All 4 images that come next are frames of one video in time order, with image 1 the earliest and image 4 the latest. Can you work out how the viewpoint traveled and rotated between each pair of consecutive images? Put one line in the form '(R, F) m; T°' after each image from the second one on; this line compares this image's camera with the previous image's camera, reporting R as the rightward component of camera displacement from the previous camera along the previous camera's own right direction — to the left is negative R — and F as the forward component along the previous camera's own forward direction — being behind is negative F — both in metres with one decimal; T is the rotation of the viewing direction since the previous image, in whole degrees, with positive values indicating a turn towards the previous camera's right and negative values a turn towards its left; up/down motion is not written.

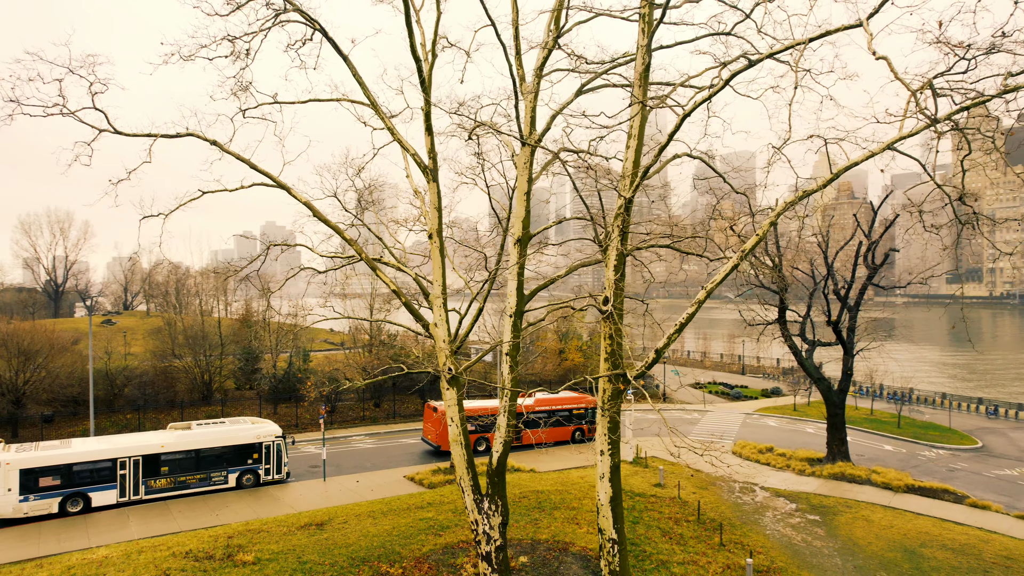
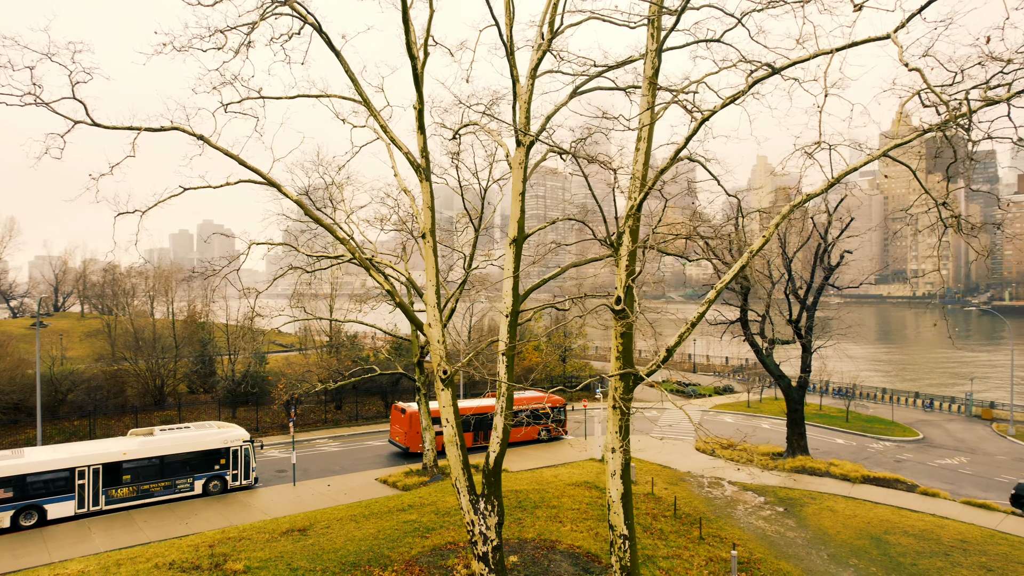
(-0.6, 0.0) m; +4°
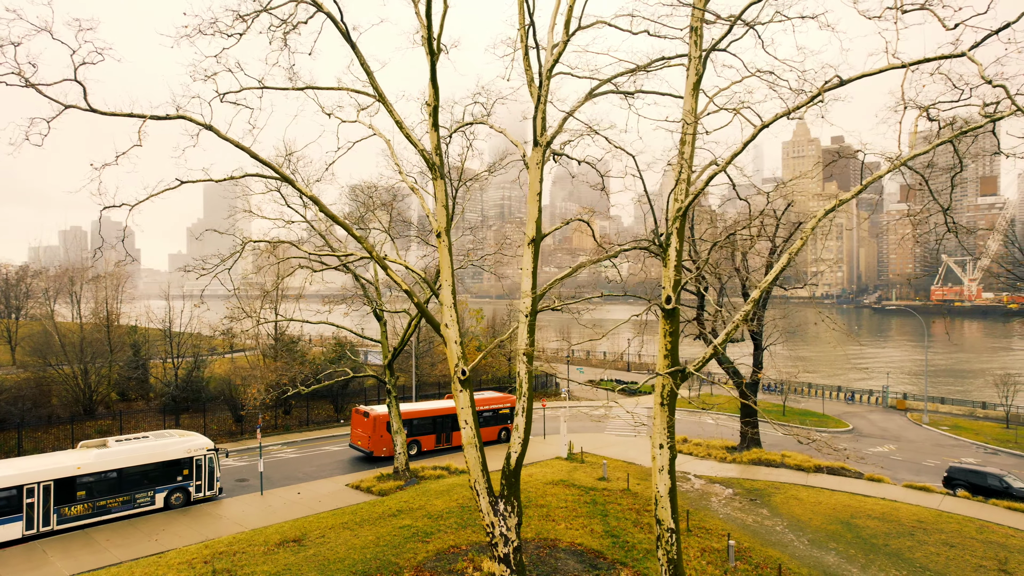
(-1.3, +0.1) m; +7°
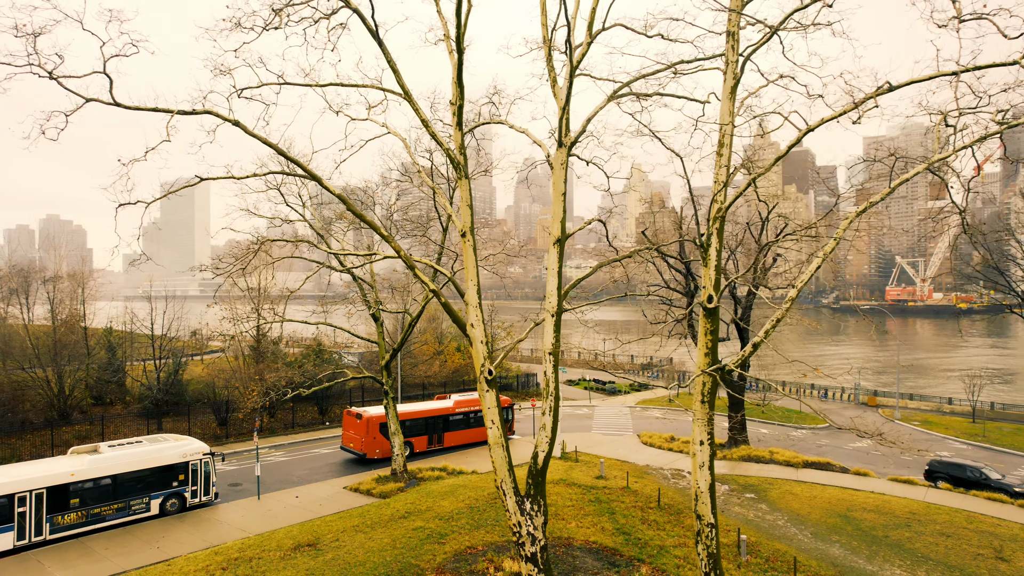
(-0.8, 0.0) m; +3°
